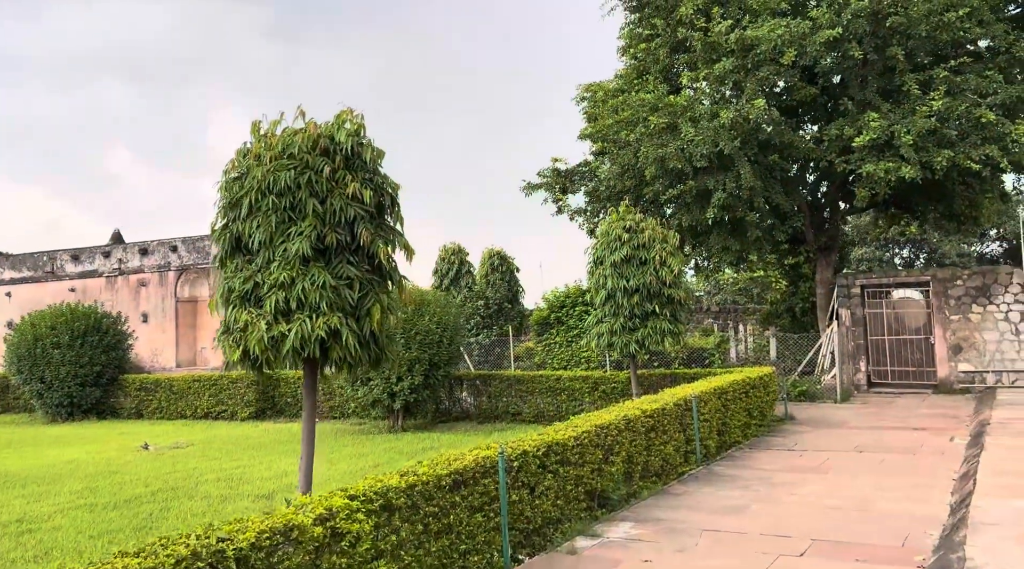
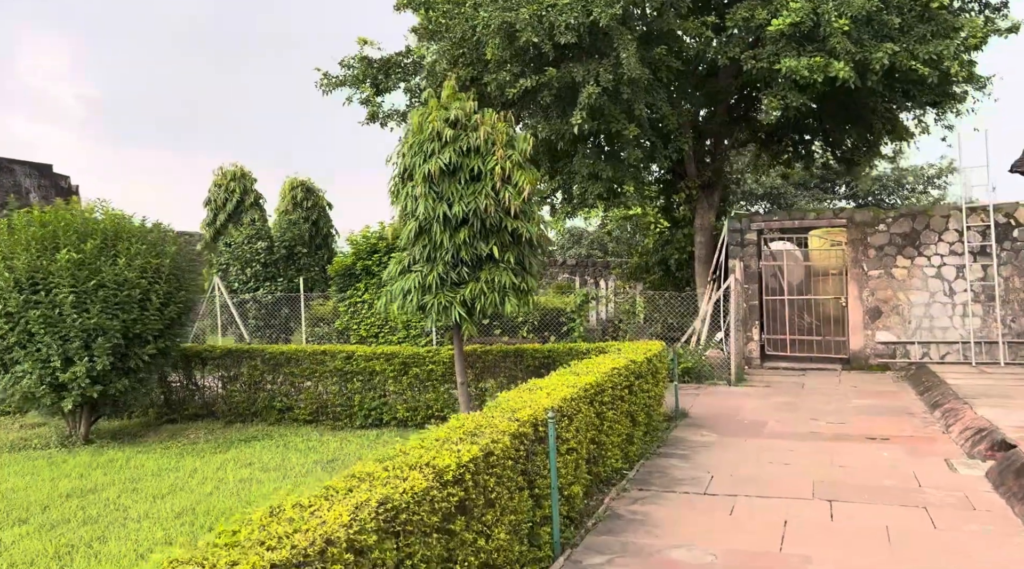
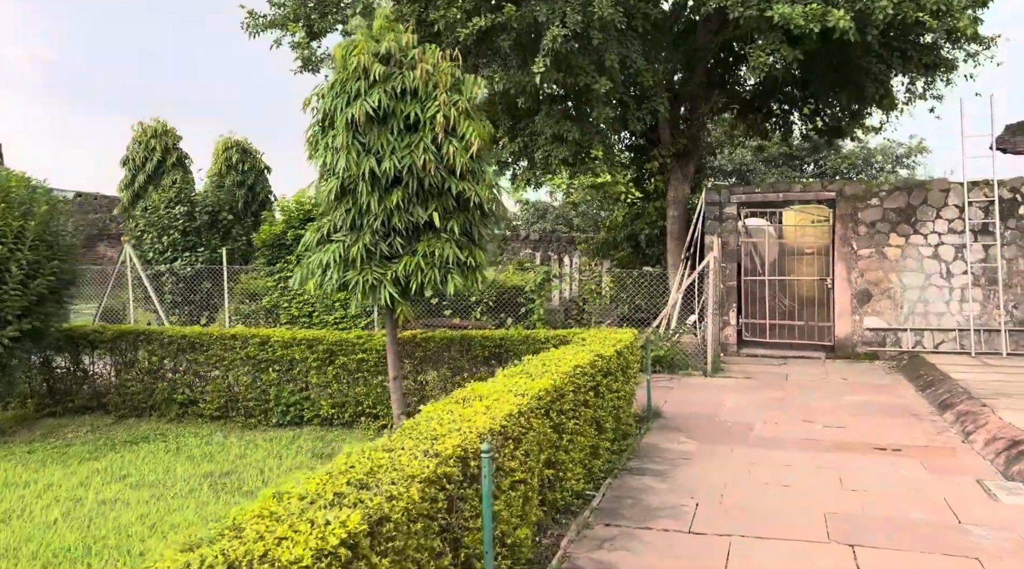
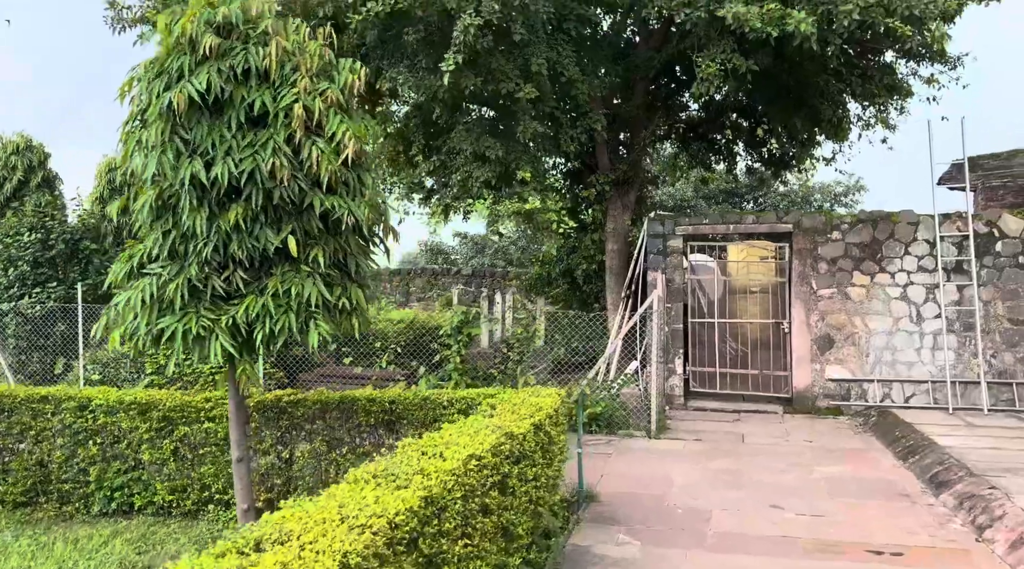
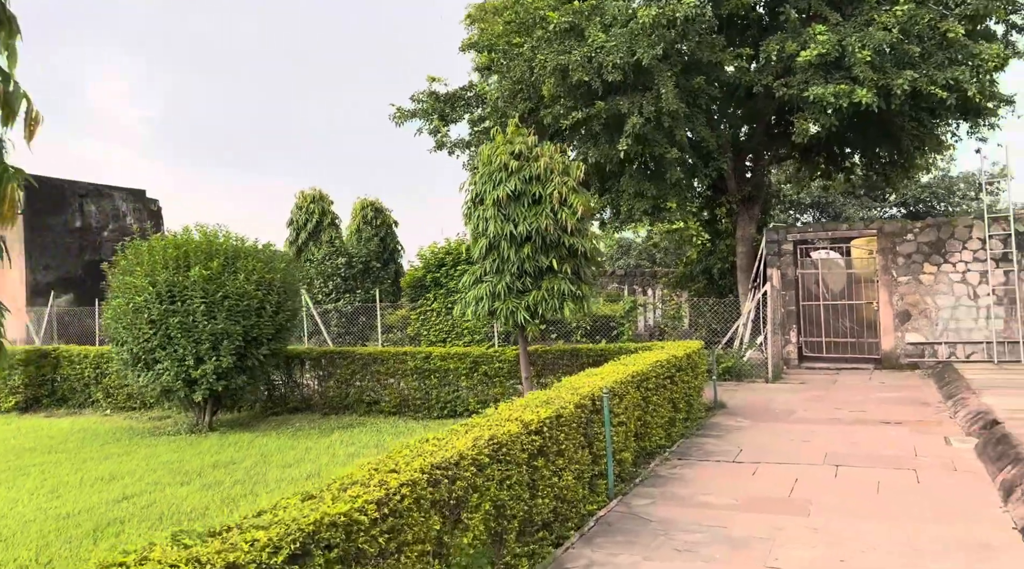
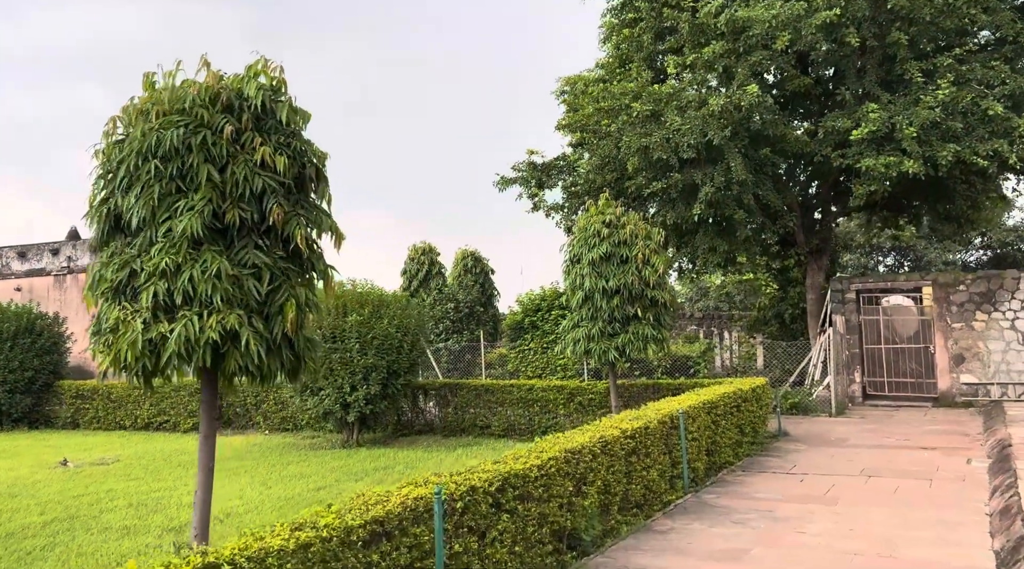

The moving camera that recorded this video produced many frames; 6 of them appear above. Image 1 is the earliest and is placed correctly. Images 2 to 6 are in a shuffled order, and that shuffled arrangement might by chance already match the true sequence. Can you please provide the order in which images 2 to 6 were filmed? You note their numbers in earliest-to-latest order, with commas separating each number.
6, 5, 2, 3, 4
